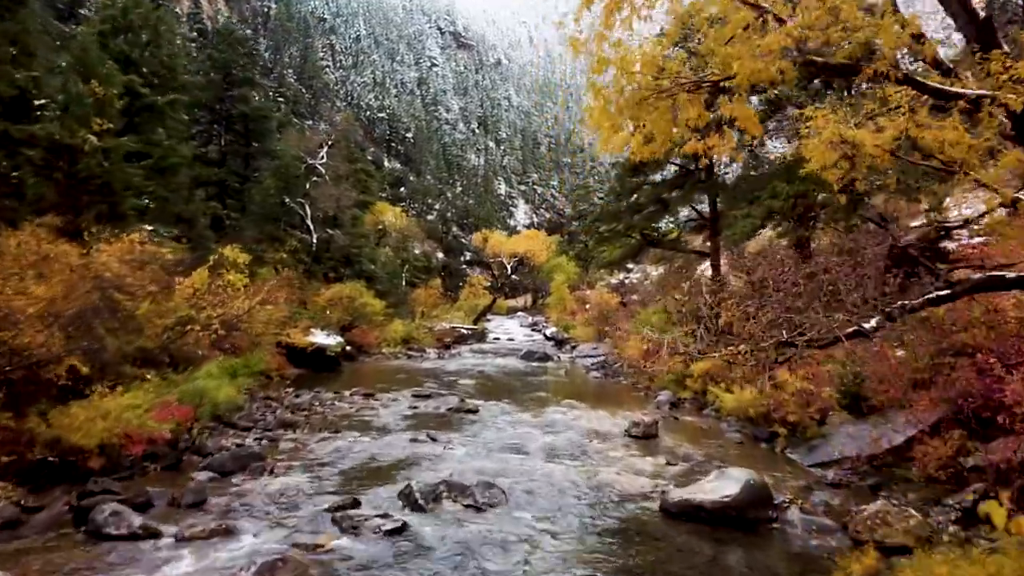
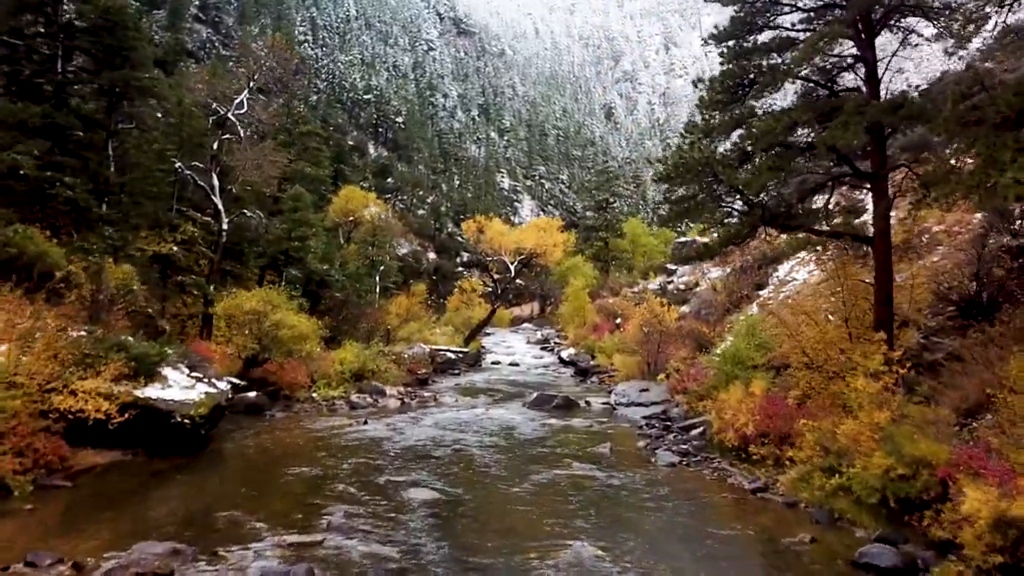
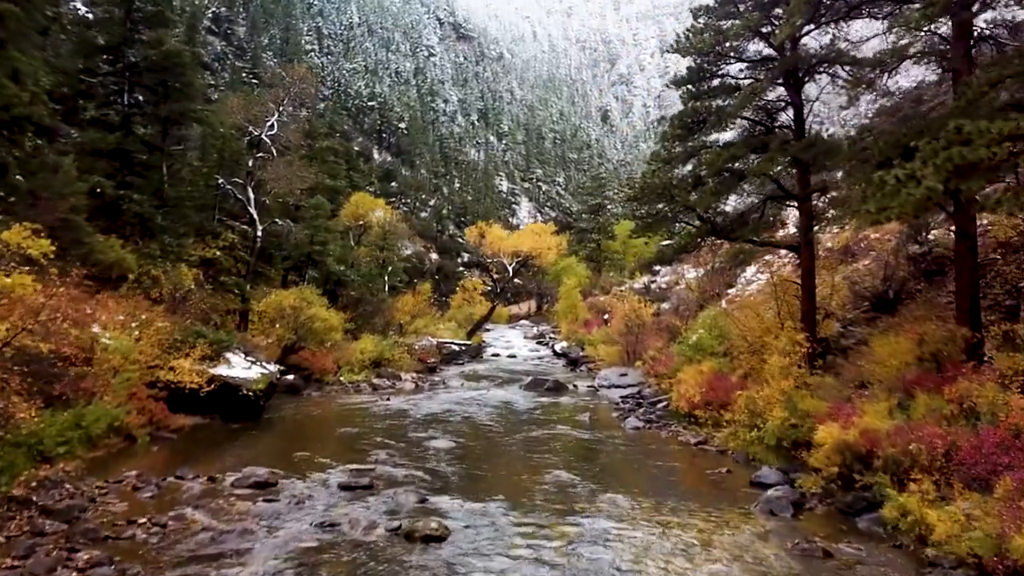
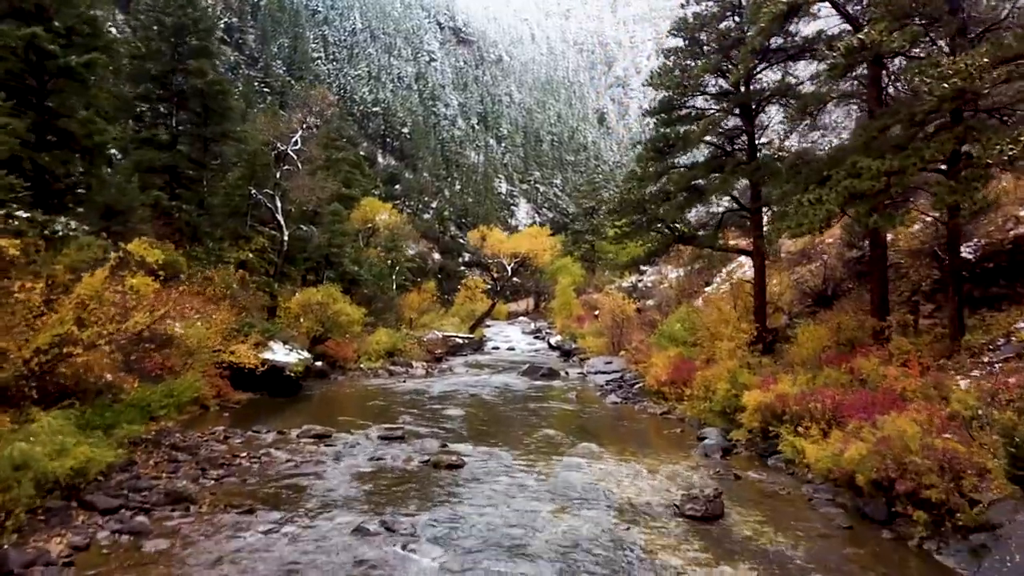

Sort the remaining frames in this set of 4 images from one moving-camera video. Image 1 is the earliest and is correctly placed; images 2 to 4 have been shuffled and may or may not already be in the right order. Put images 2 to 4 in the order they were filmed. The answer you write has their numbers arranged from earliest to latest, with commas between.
4, 3, 2
